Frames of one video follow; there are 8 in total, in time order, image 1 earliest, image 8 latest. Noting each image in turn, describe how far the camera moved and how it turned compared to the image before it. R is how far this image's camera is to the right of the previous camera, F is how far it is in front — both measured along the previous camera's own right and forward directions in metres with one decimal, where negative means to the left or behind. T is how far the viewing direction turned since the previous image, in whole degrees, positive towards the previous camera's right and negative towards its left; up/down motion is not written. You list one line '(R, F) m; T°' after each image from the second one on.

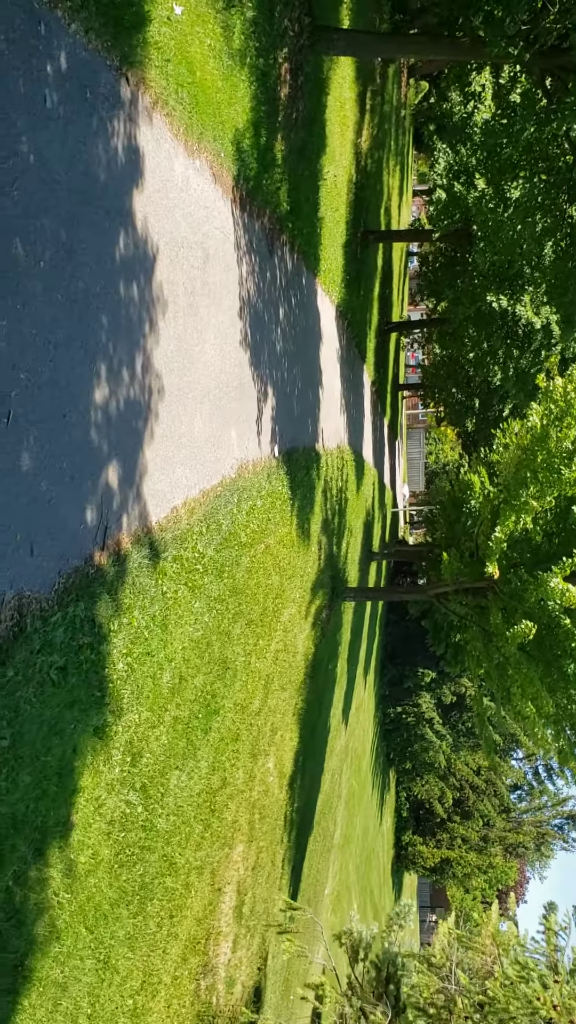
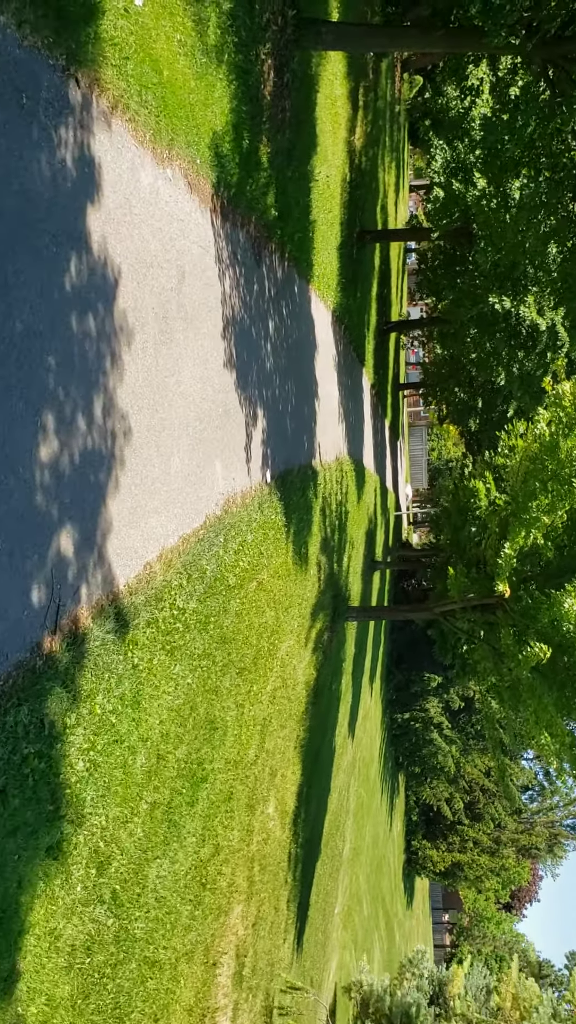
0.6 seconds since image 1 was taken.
(+0.1, +0.8) m; 0°
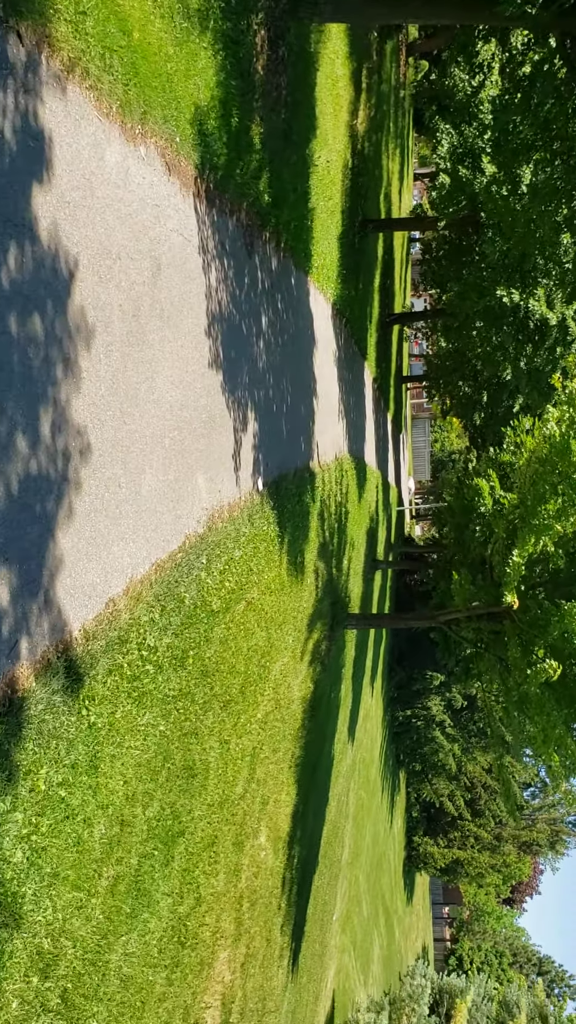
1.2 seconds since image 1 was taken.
(+0.1, +0.8) m; 0°
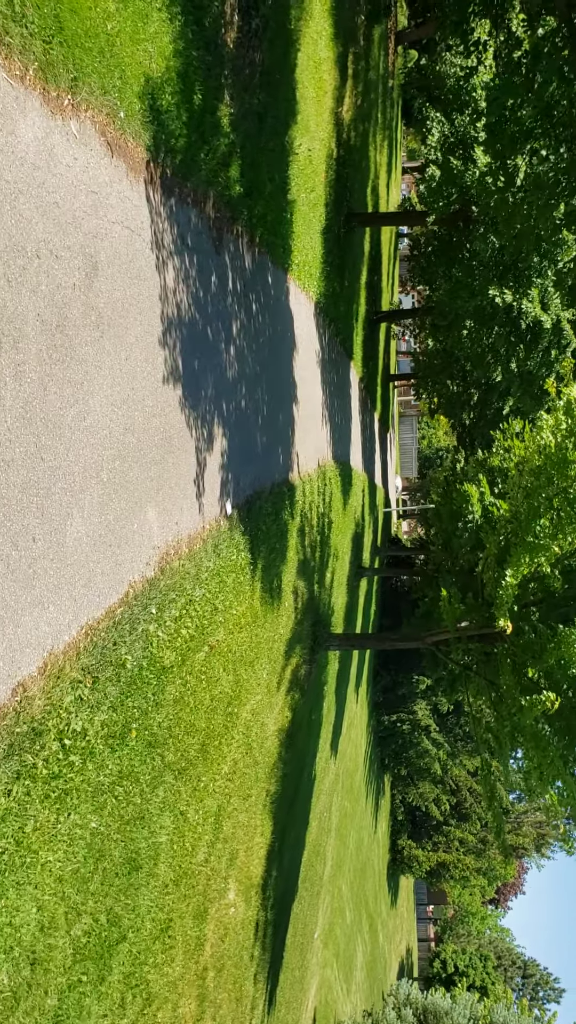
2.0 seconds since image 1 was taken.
(+0.1, +1.0) m; +1°
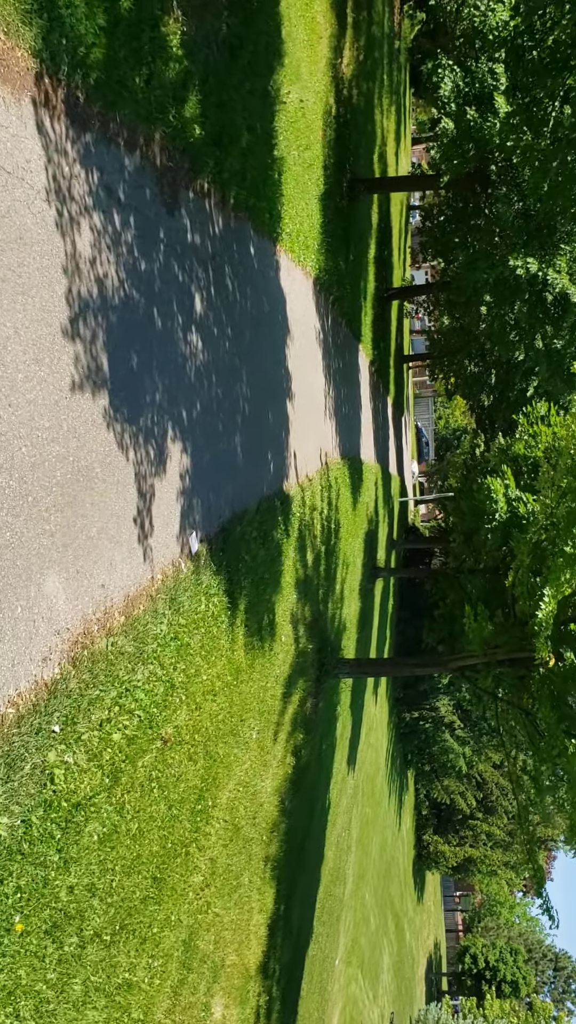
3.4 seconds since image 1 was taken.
(+0.2, +2.0) m; -1°
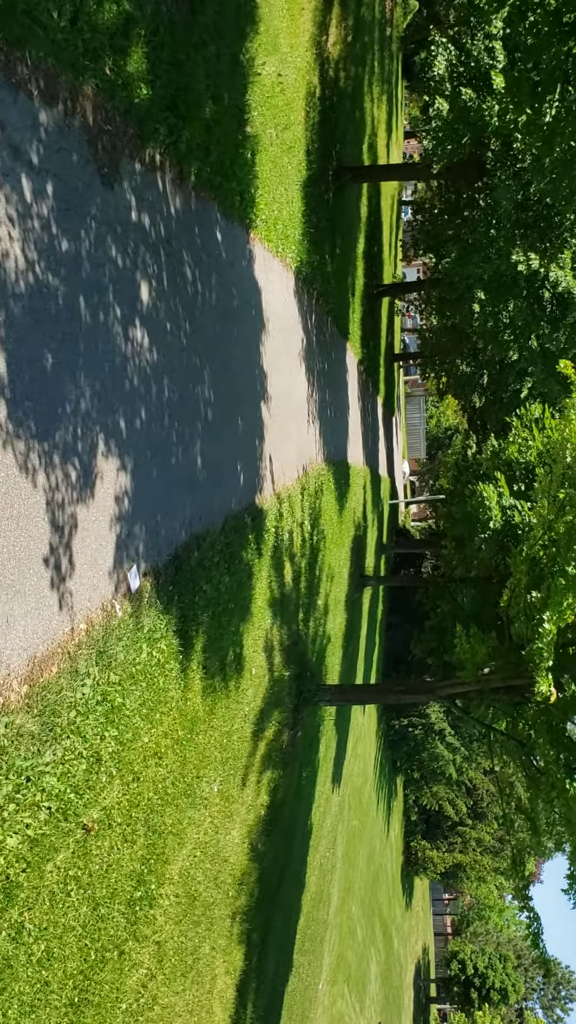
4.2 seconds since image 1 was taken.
(+0.2, +1.1) m; 0°
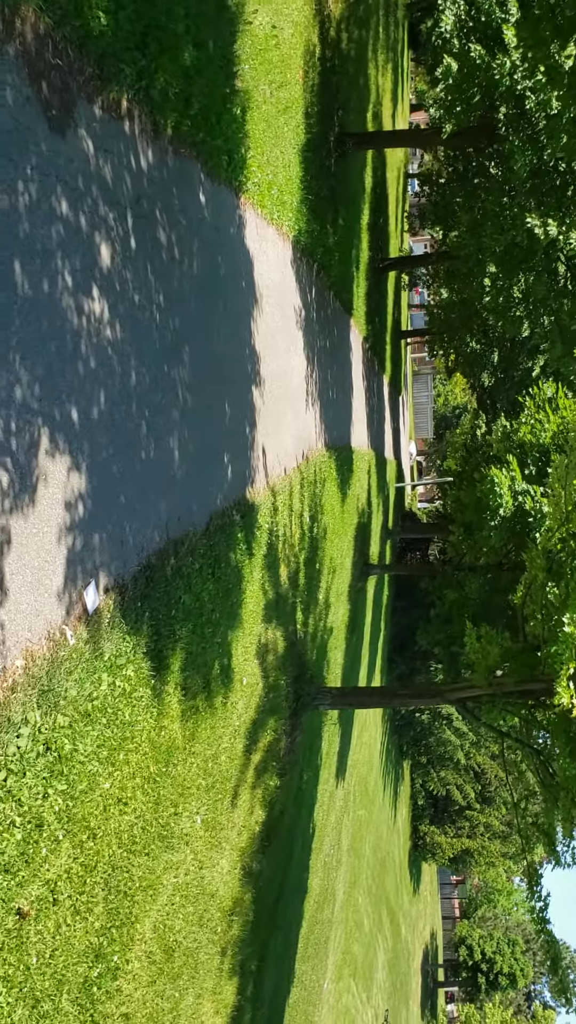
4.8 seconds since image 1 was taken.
(+0.1, +0.9) m; 0°
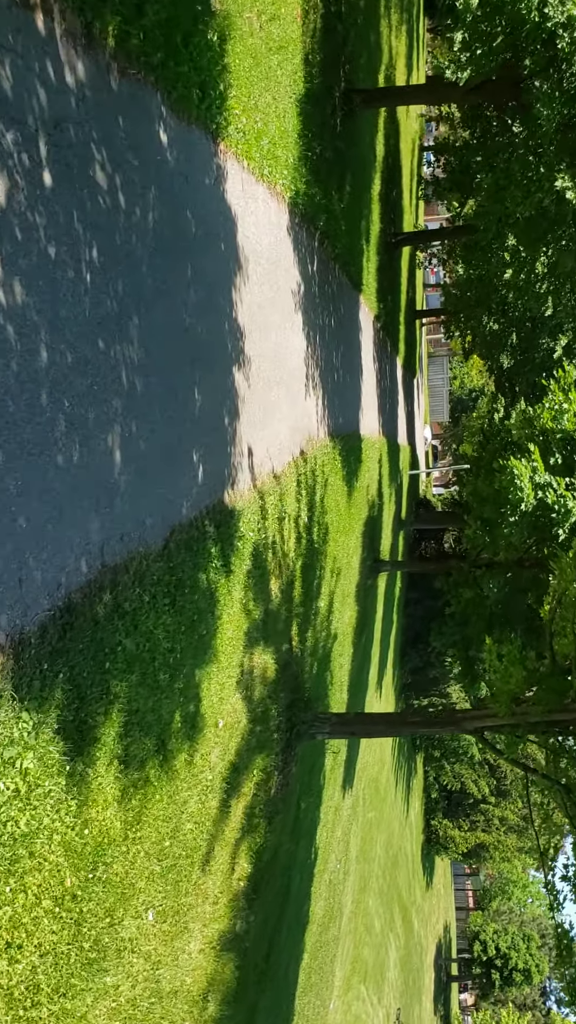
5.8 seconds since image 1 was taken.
(+0.2, +1.5) m; -1°
